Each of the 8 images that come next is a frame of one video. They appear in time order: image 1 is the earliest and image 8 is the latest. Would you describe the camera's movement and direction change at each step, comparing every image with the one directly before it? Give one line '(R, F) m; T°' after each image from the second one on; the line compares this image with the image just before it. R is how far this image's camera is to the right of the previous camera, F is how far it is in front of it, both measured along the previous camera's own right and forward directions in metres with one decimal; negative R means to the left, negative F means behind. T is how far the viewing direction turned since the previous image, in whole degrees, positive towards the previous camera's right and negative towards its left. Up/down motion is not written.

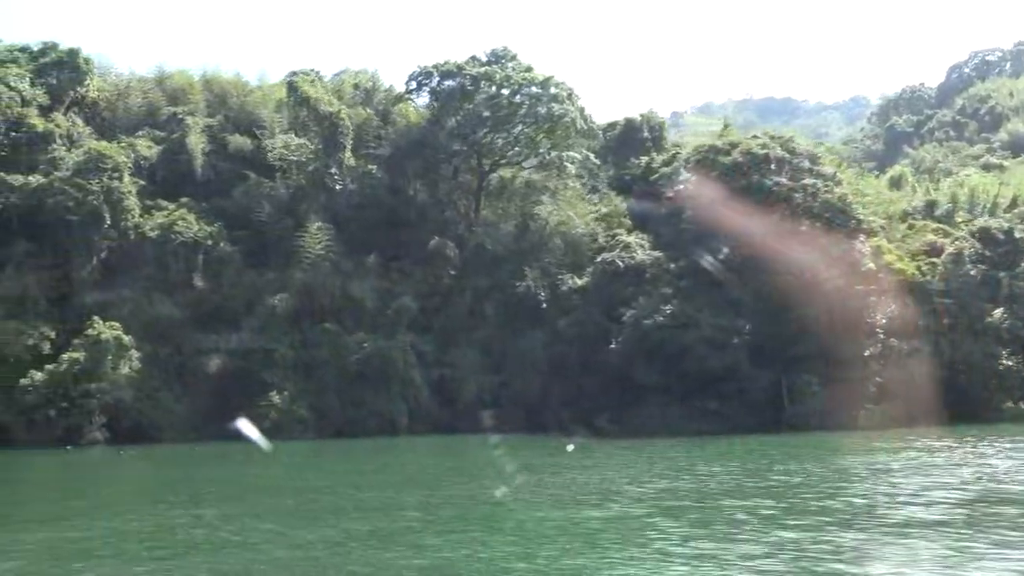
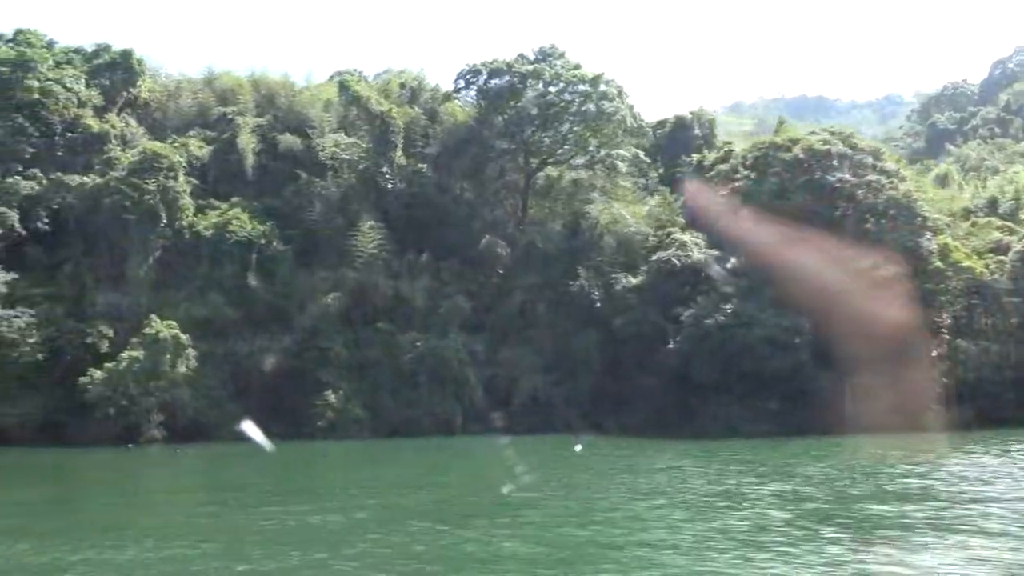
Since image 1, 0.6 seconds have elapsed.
(-1.4, +0.4) m; -2°
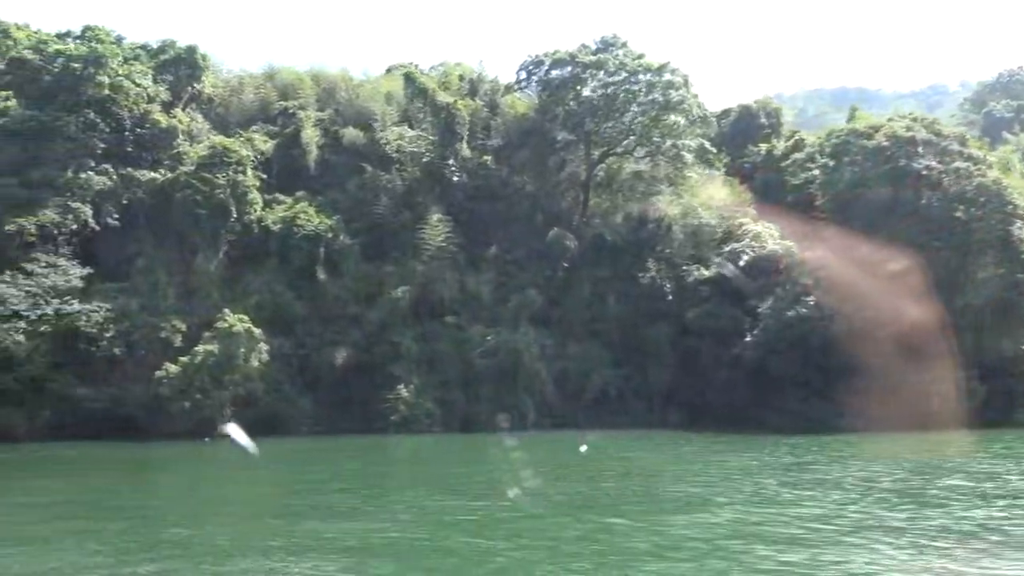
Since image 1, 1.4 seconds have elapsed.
(-1.8, +0.5) m; -2°
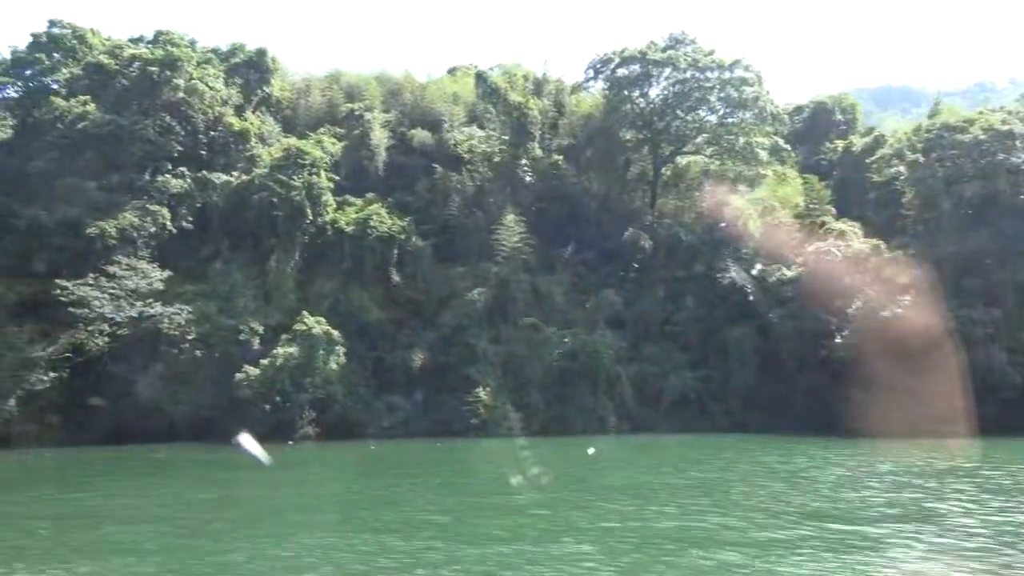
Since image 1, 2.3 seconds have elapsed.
(-2.0, +0.6) m; -2°
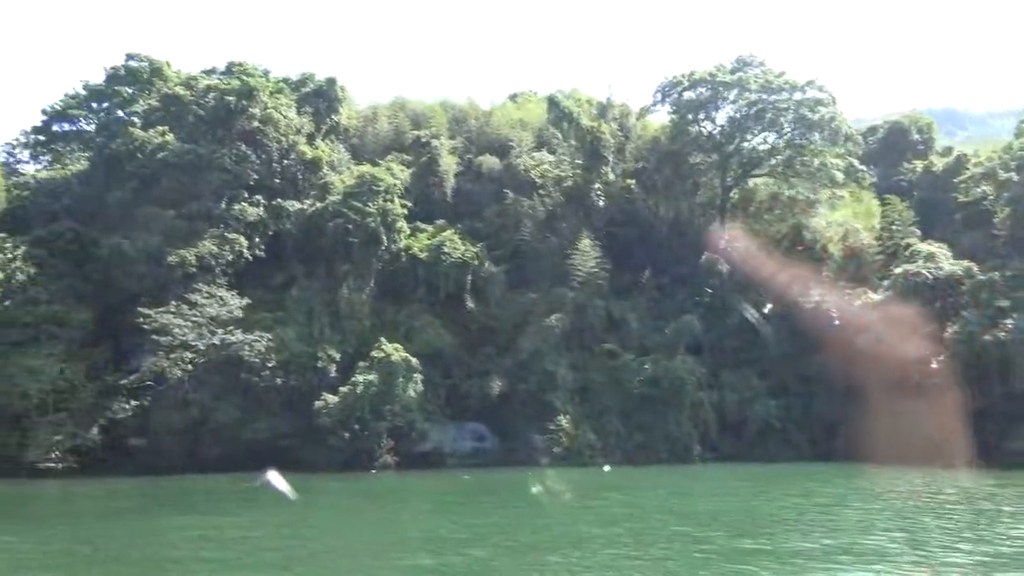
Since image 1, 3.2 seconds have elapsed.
(-2.0, +0.6) m; -2°
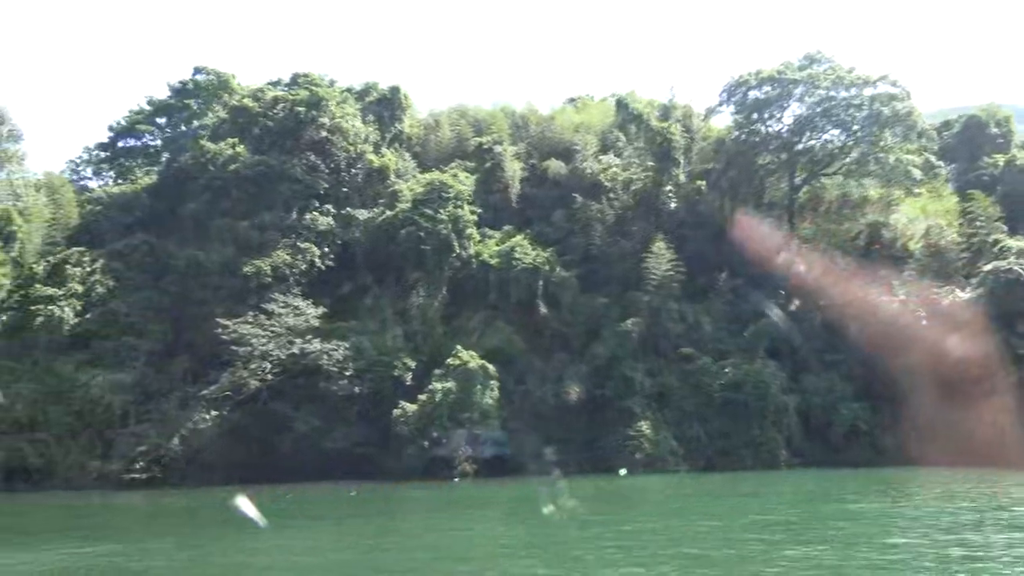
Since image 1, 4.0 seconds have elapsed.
(-1.7, +0.5) m; -2°
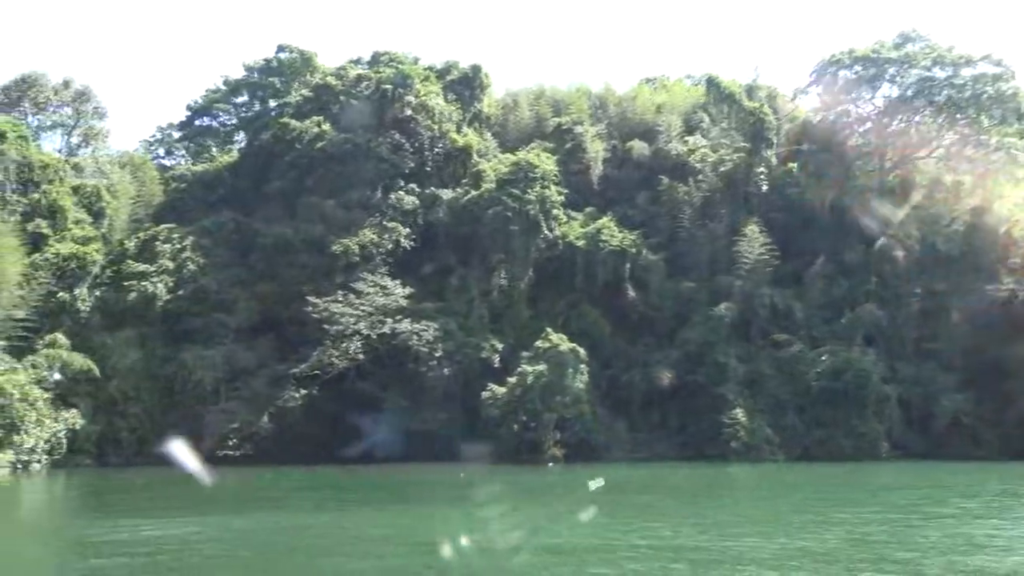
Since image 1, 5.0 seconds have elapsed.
(-2.2, +0.6) m; -3°
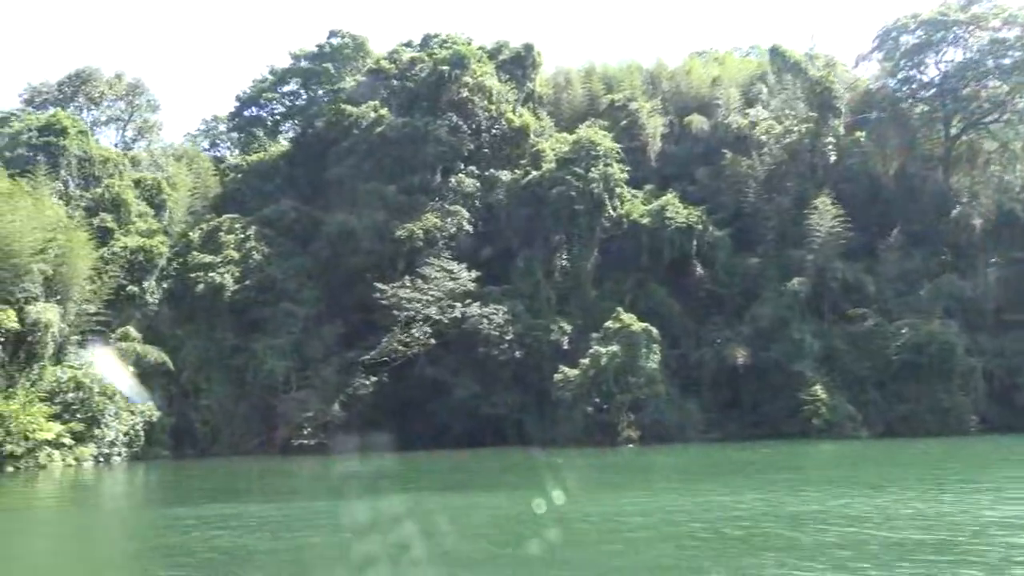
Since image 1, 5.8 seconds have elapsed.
(-1.8, +0.5) m; -2°
